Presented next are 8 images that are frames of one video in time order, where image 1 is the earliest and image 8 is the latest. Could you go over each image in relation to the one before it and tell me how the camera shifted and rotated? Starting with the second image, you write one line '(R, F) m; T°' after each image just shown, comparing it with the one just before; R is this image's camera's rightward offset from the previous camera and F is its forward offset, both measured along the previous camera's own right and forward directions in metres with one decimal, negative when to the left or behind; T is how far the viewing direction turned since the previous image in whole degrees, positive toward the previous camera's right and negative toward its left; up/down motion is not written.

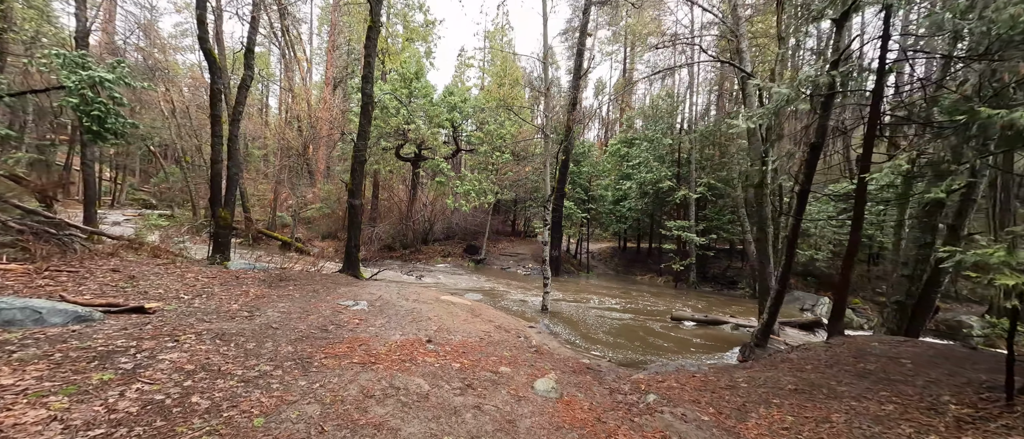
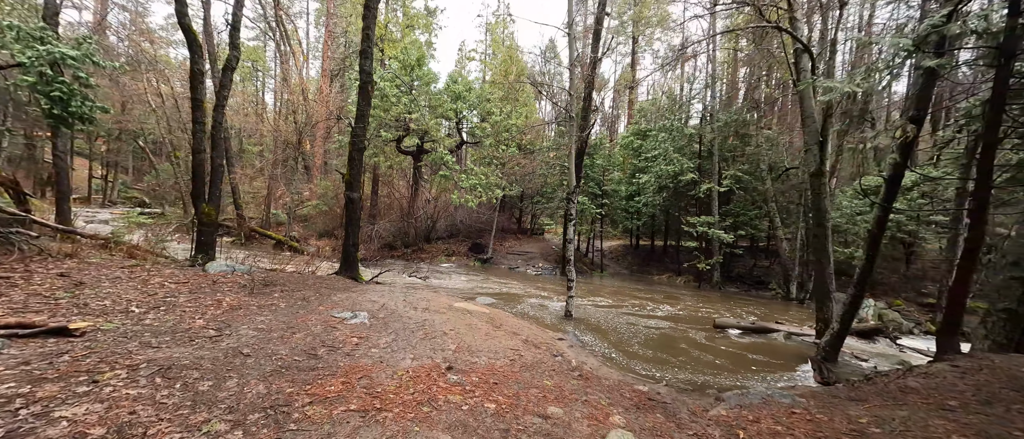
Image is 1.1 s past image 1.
(-0.4, +1.1) m; 0°
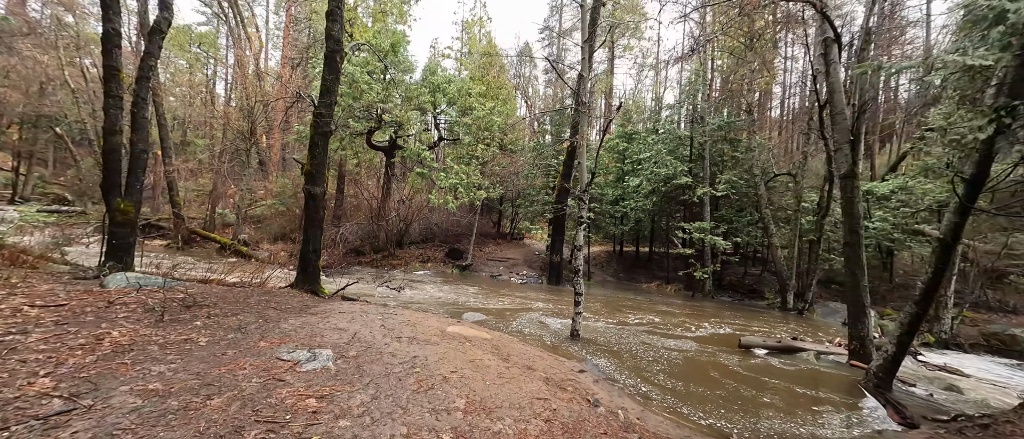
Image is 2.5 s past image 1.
(-0.5, +1.3) m; +5°
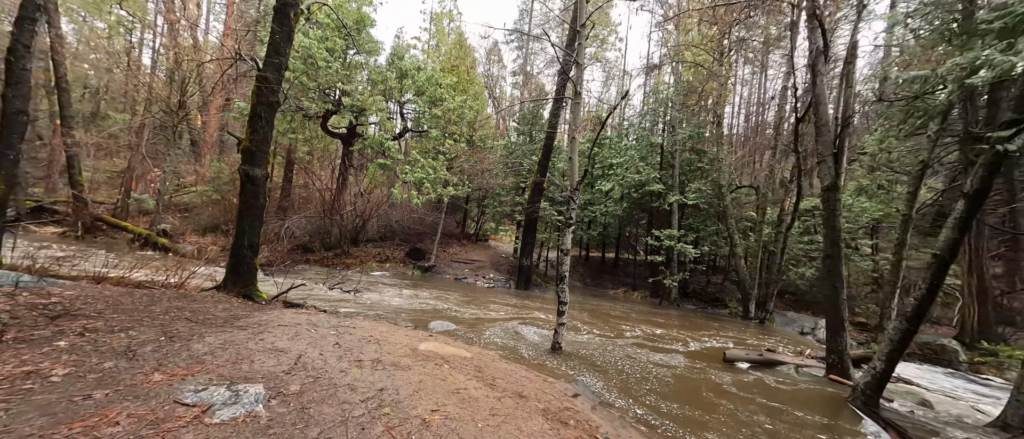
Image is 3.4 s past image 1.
(-0.4, +0.8) m; +7°
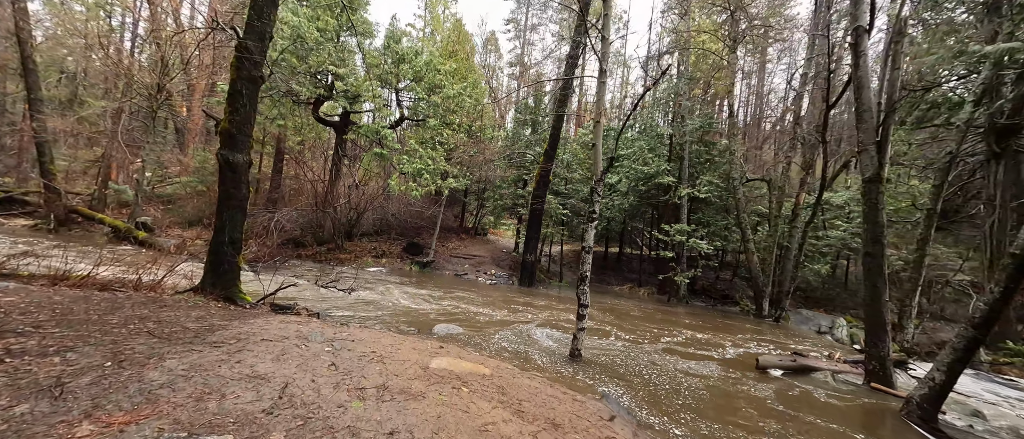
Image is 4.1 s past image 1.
(-0.3, +0.7) m; +1°
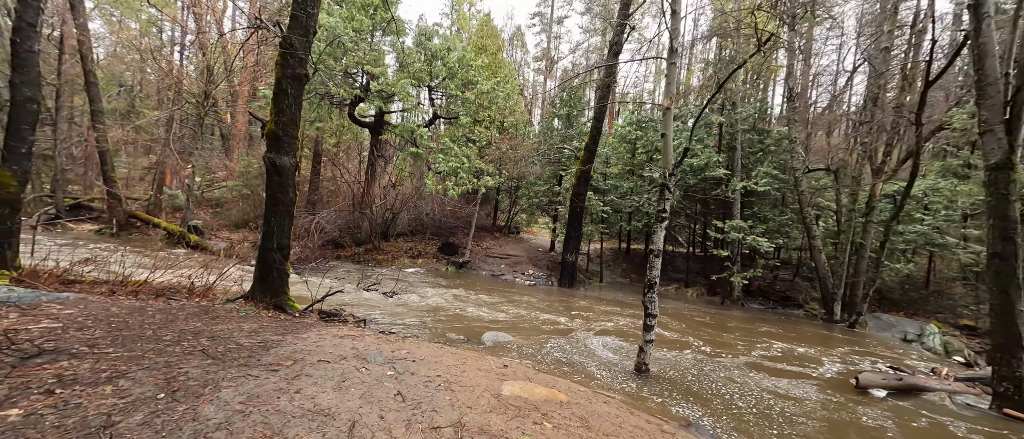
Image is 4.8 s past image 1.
(-0.4, +0.4) m; -4°
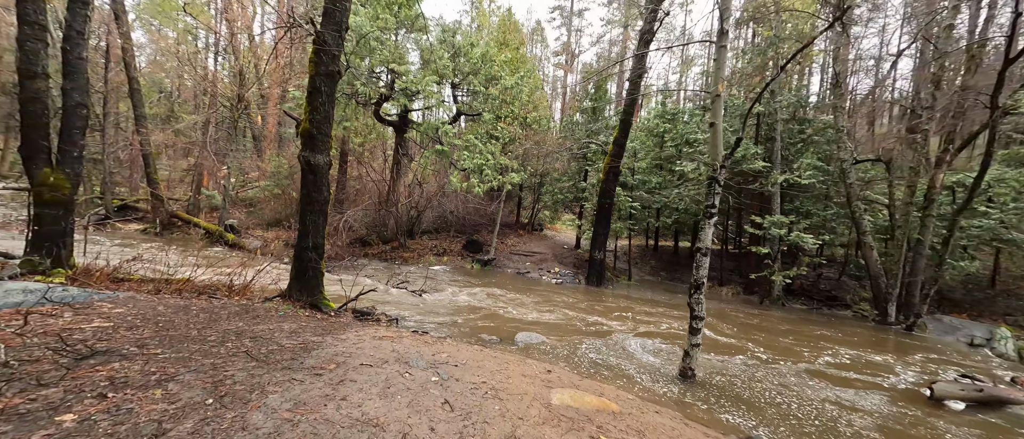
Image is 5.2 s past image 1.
(-0.2, +0.2) m; -3°
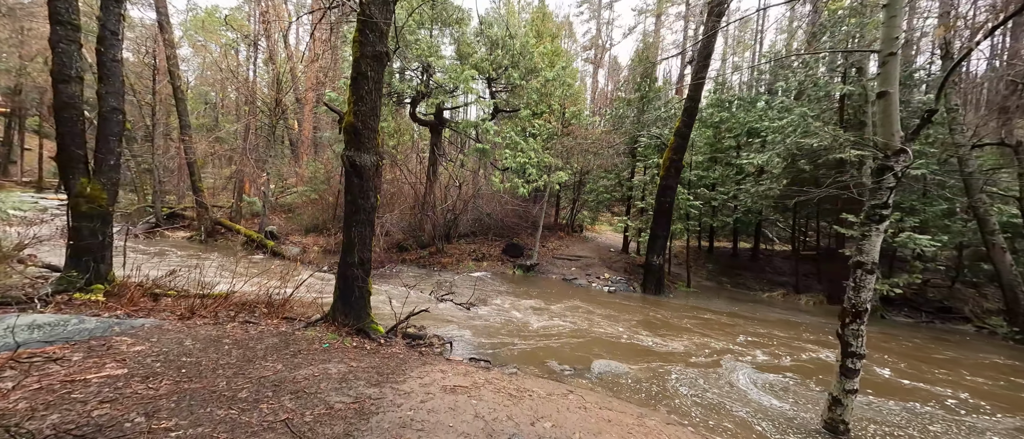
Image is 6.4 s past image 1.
(-0.6, +0.9) m; -4°
